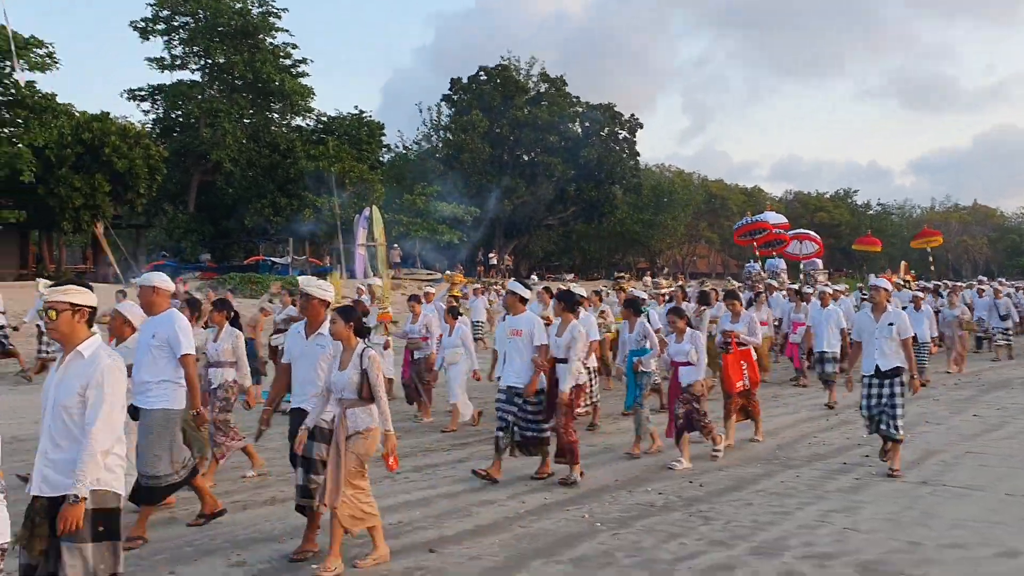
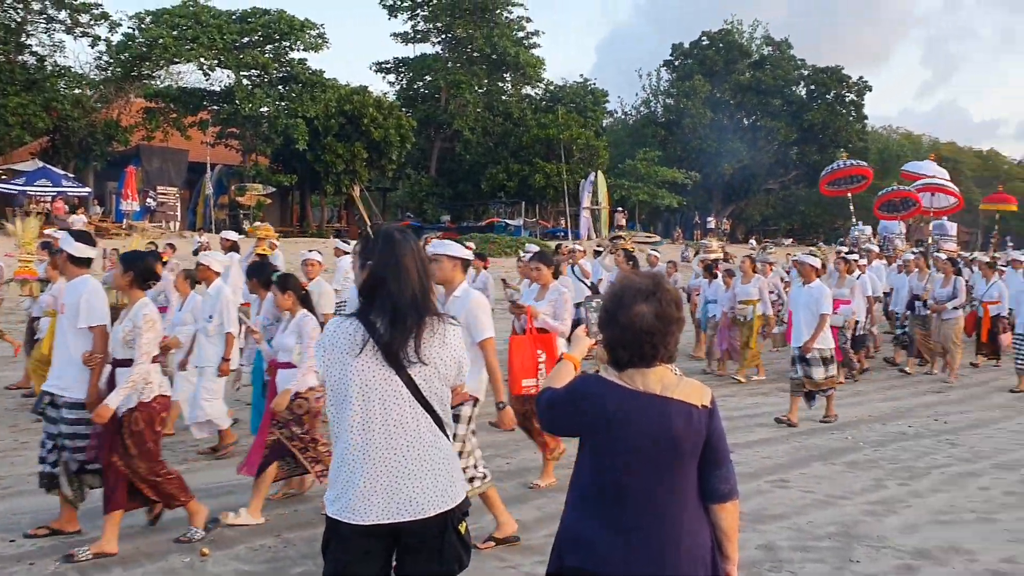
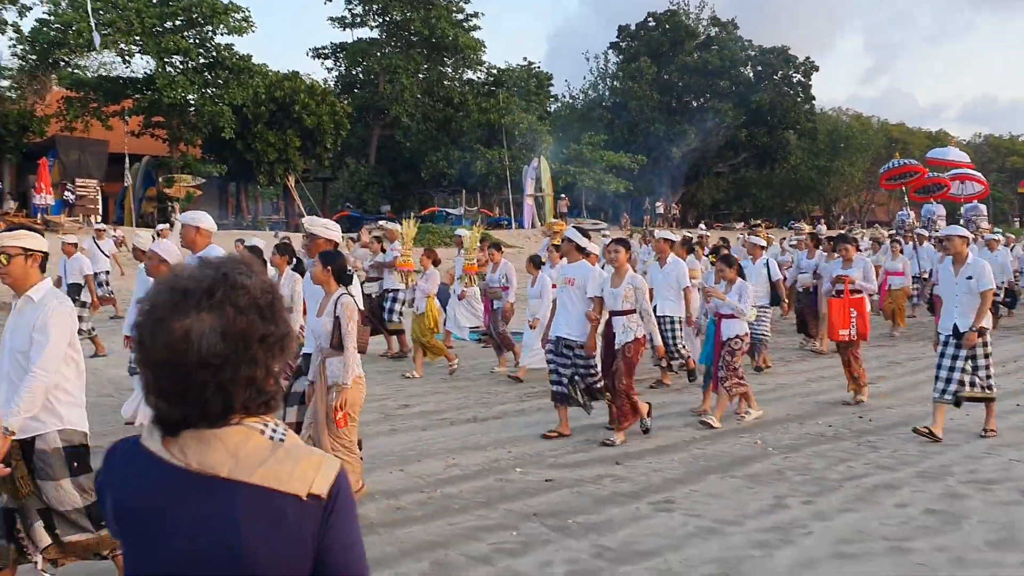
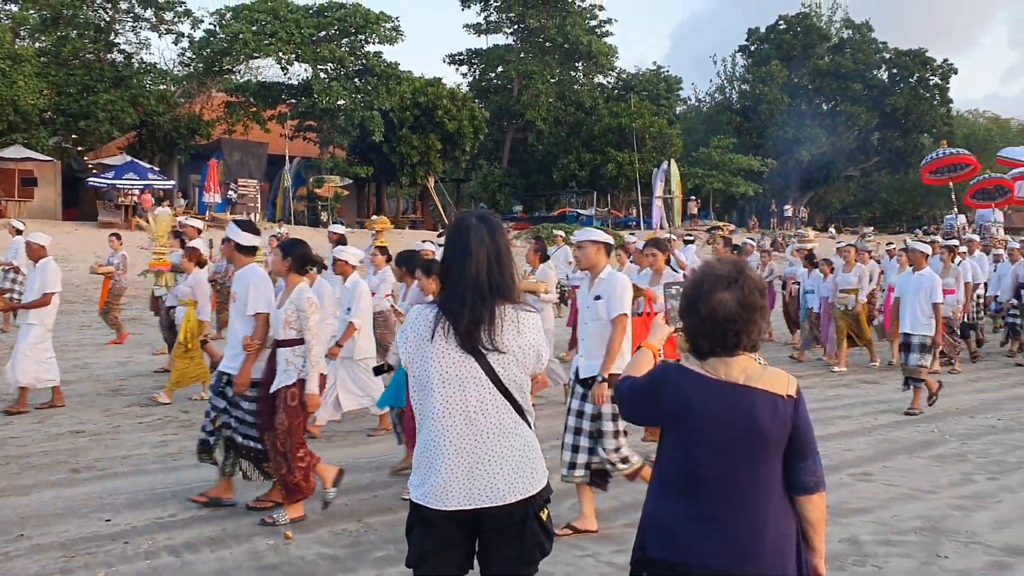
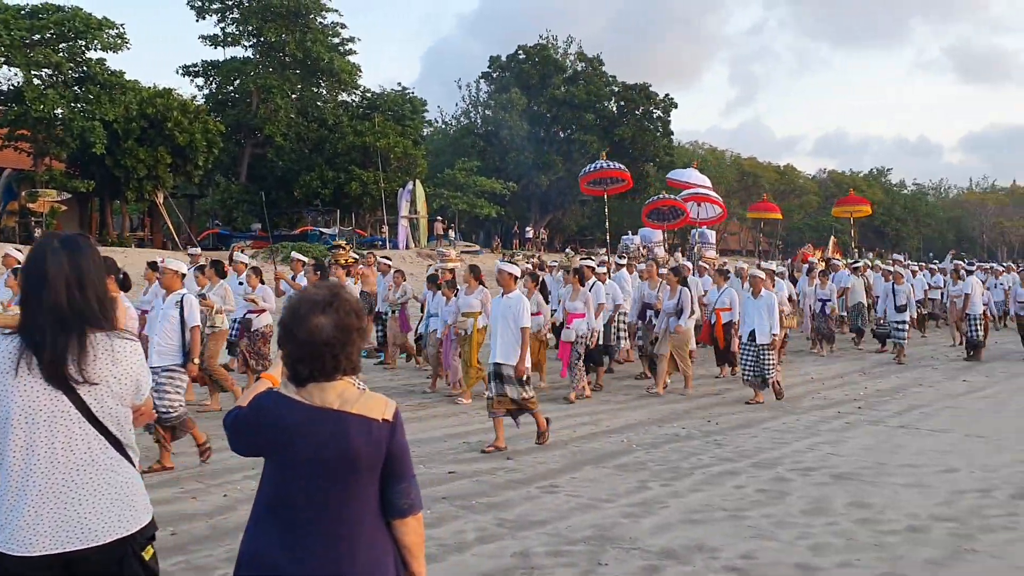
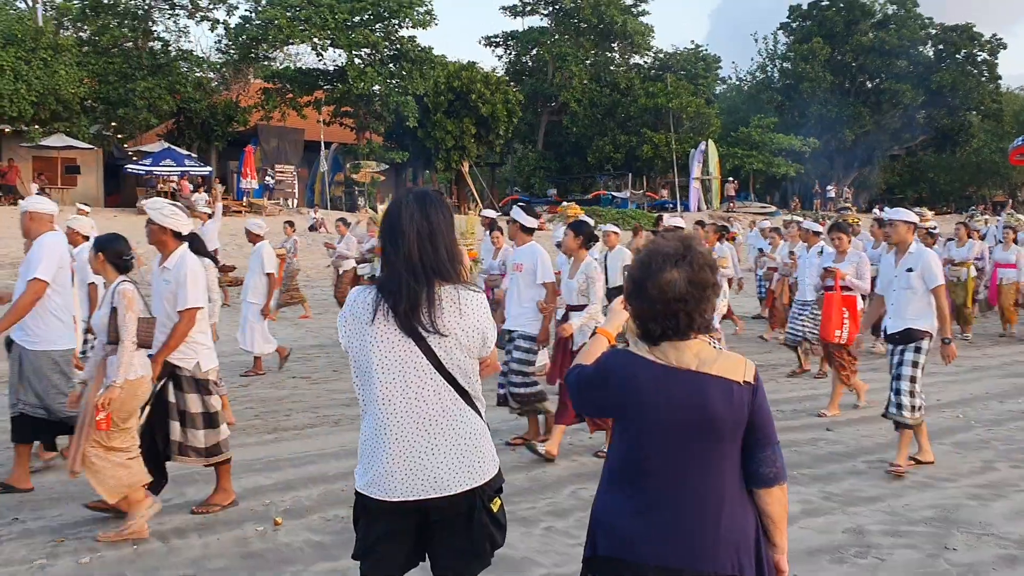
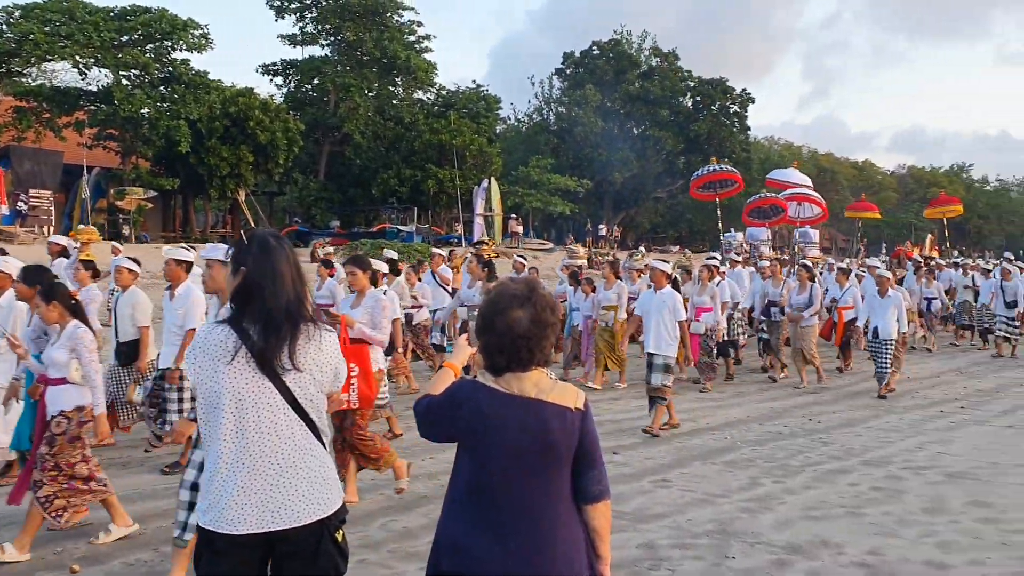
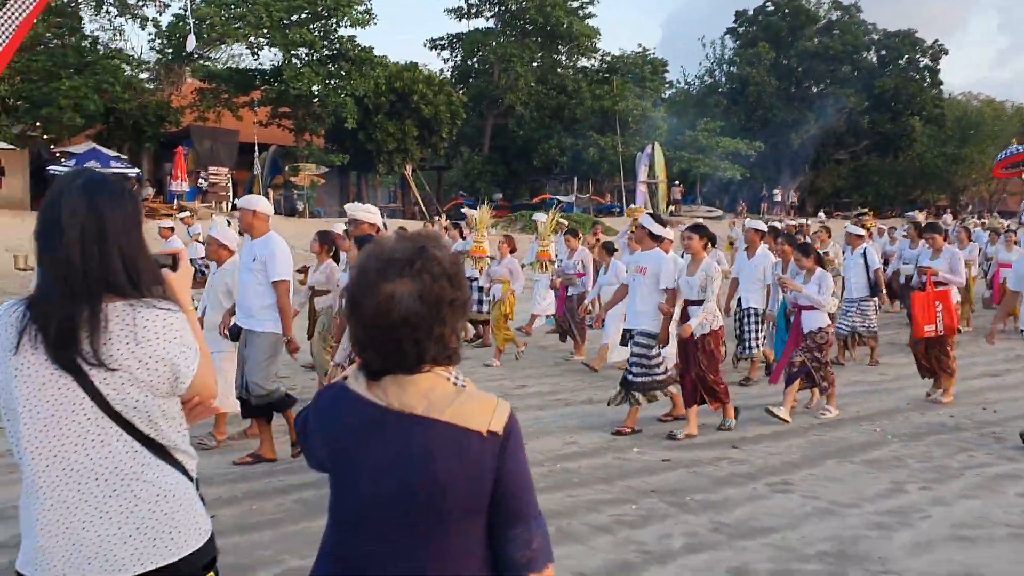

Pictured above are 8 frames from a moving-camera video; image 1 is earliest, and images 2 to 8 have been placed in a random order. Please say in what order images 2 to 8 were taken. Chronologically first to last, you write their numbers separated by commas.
3, 8, 6, 4, 2, 7, 5
